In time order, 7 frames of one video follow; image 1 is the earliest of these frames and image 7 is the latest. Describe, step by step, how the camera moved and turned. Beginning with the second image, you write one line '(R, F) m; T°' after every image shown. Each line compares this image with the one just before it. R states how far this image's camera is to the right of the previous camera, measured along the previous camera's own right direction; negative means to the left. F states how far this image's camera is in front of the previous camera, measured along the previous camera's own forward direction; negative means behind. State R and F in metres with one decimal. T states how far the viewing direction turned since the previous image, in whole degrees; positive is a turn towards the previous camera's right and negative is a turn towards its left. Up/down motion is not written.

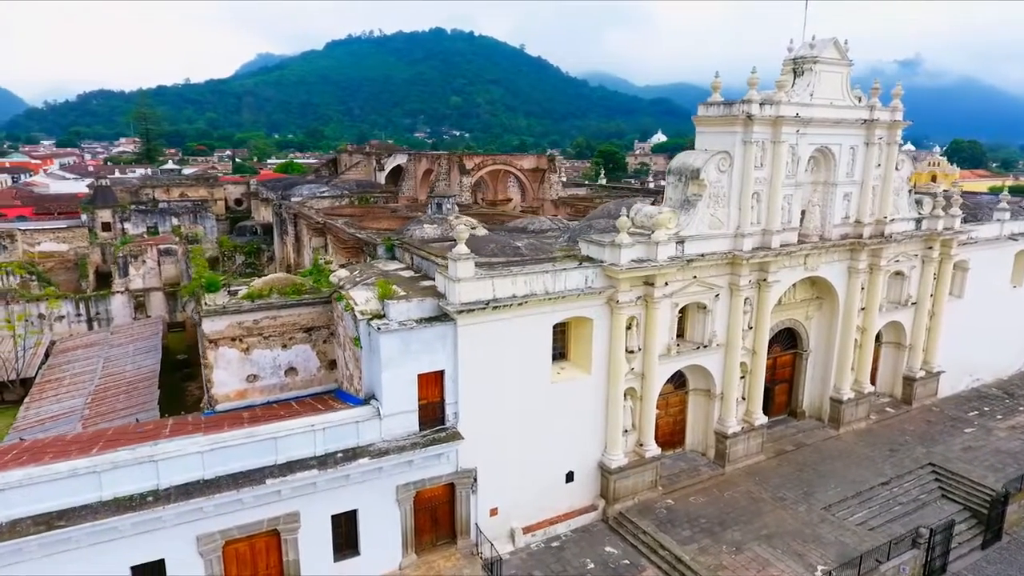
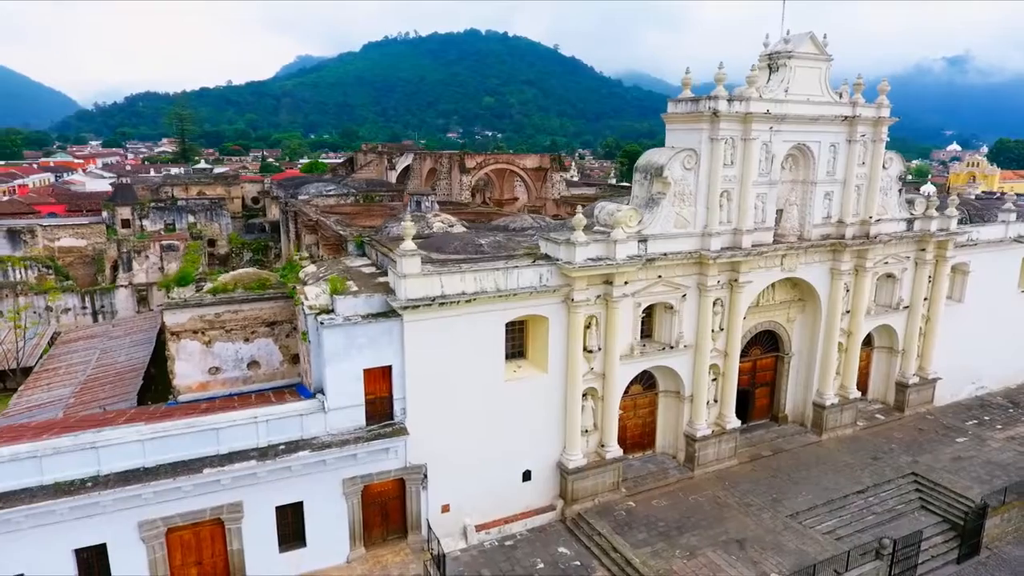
(+2.2, +0.1) m; -3°
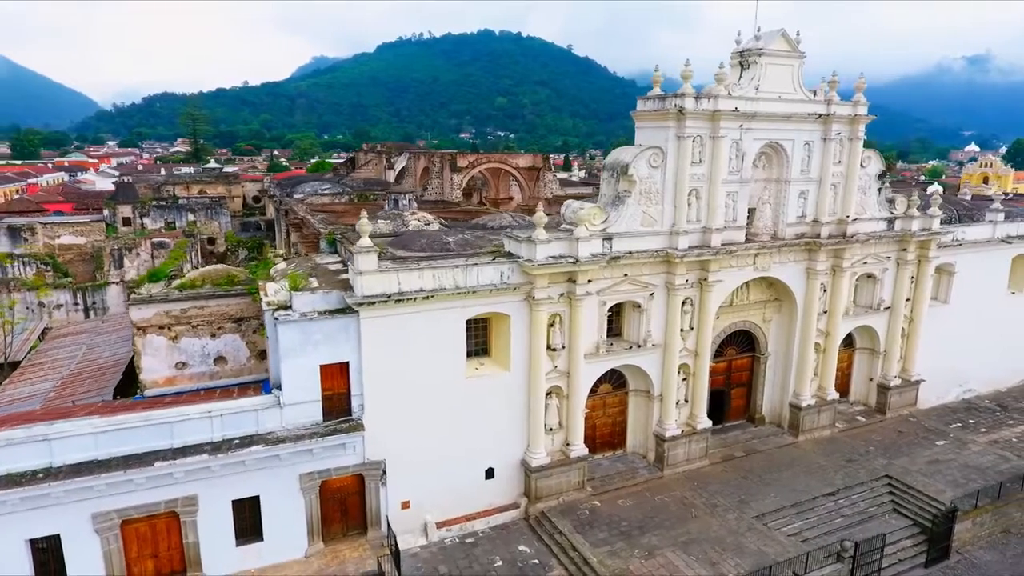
(+1.5, 0.0) m; -1°
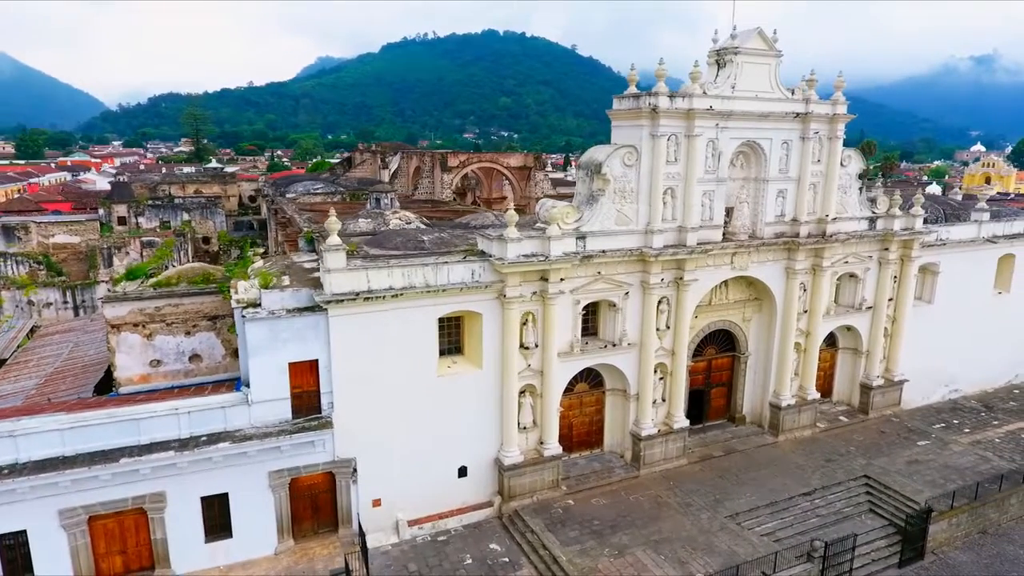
(+0.9, 0.0) m; 0°
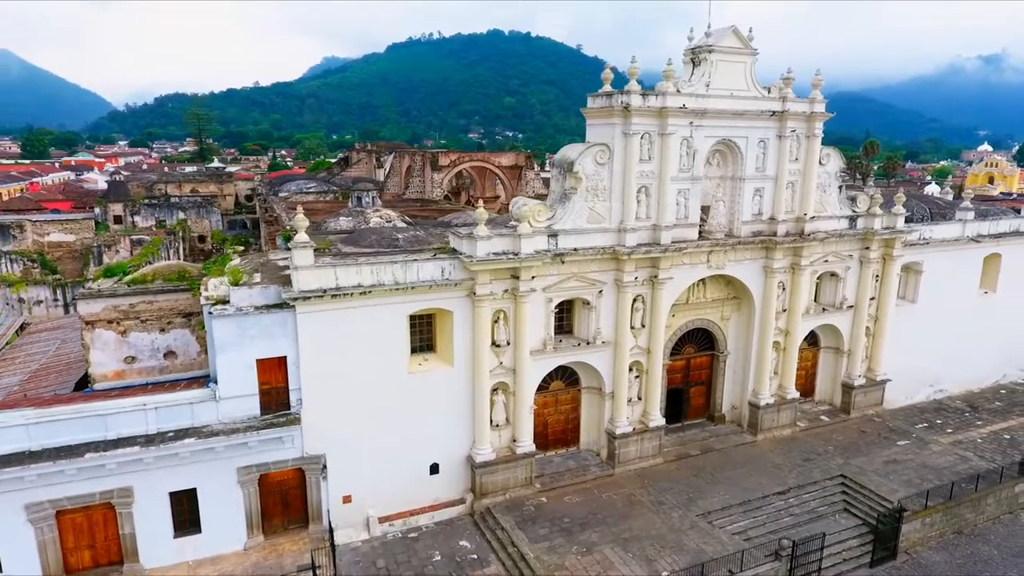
(+1.0, 0.0) m; -1°
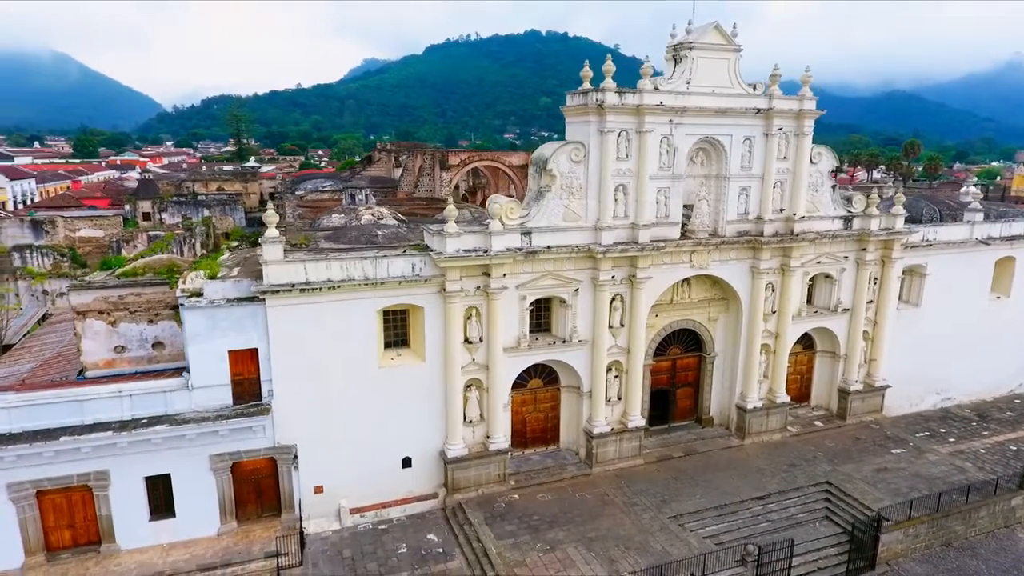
(+1.9, 0.0) m; -3°
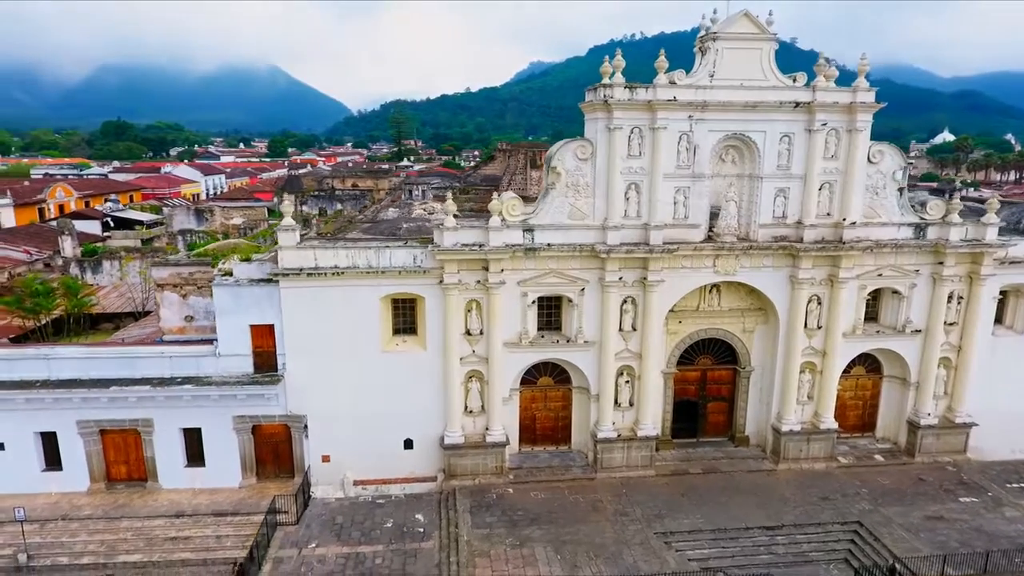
(+4.7, +0.4) m; -14°
